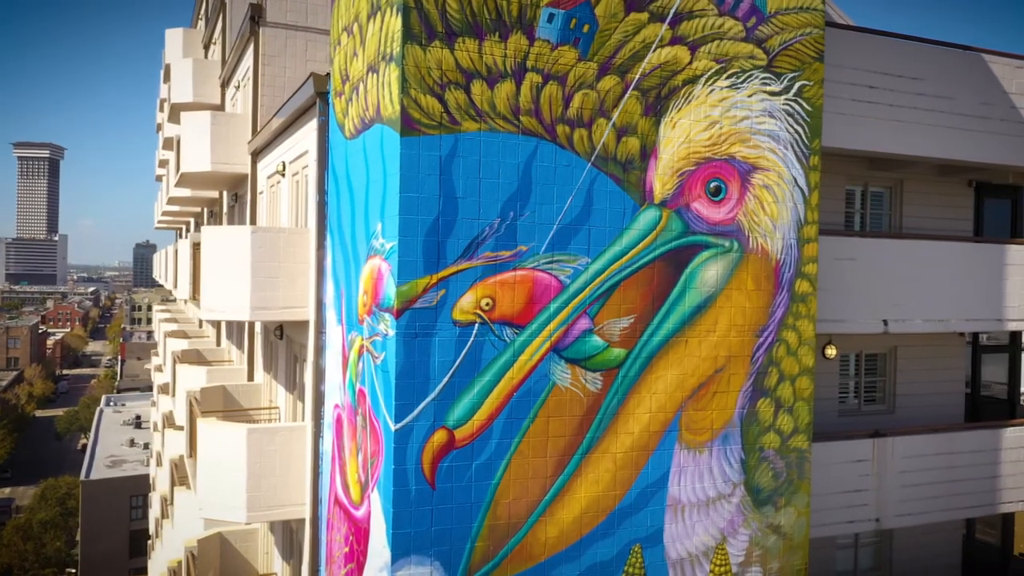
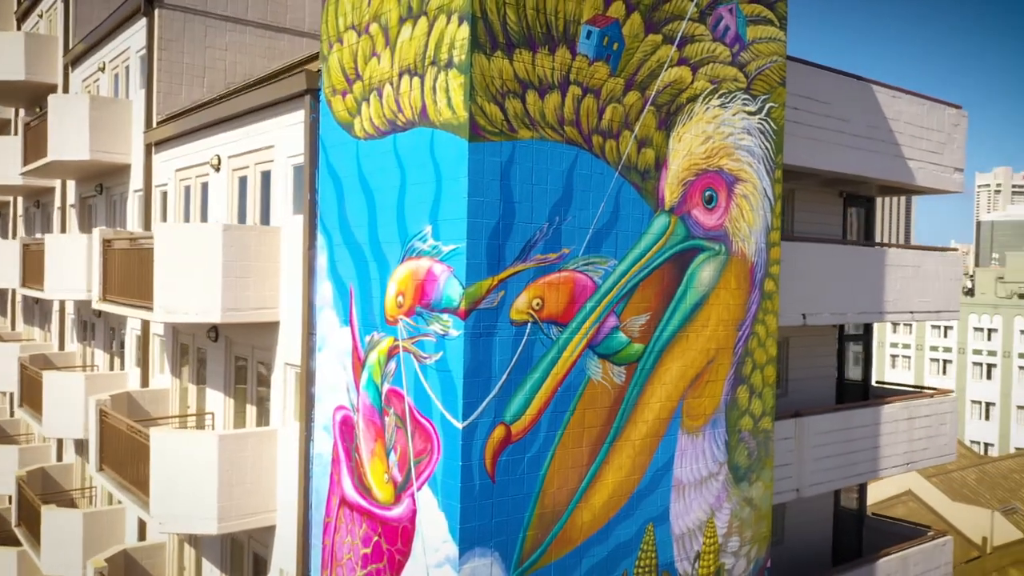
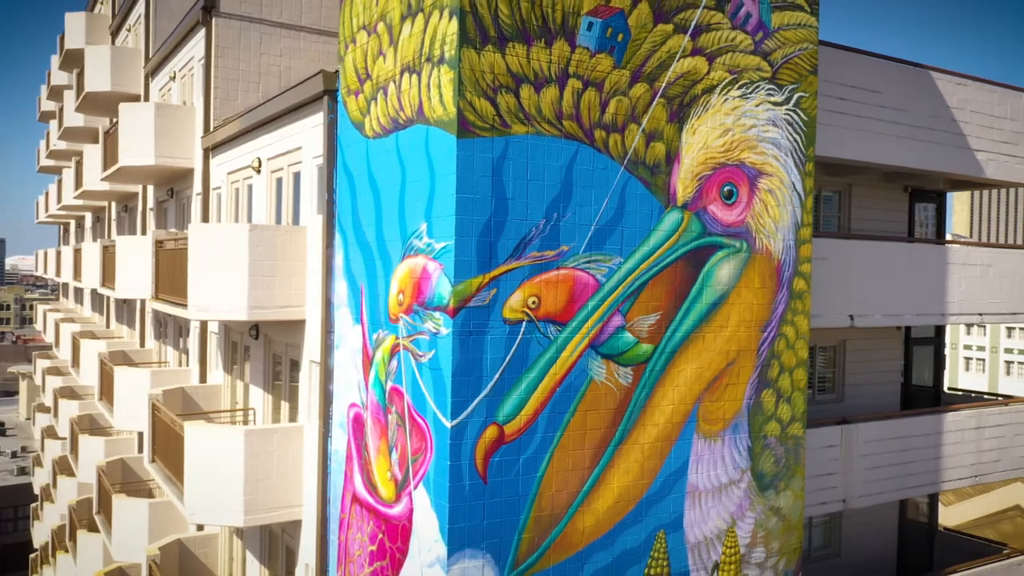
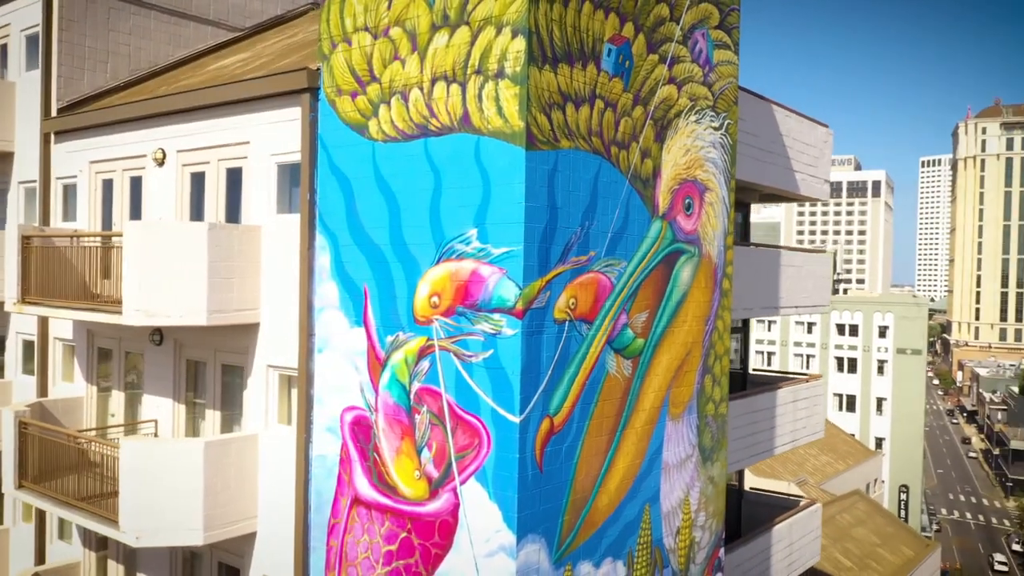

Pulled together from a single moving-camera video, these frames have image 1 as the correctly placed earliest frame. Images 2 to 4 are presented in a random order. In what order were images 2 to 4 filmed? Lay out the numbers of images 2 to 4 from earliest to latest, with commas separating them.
3, 2, 4
